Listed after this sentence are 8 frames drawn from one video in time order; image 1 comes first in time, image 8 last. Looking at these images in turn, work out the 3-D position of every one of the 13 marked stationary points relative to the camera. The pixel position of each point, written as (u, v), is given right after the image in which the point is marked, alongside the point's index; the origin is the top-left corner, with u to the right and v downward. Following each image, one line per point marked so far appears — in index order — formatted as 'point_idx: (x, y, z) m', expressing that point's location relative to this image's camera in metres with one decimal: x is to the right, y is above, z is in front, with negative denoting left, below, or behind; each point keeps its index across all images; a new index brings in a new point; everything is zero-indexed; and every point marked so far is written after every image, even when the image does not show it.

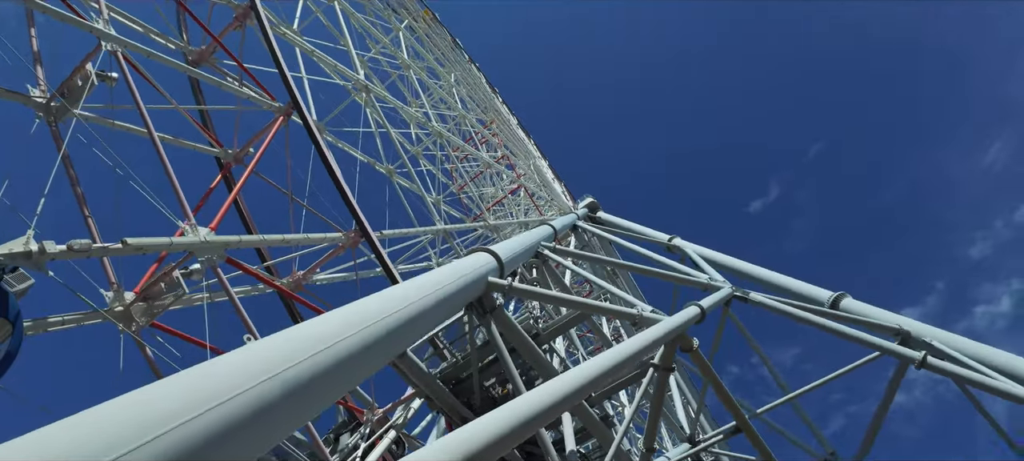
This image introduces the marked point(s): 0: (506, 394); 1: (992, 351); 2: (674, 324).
0: (-0.1, -2.6, +7.0) m
1: (+9.3, -2.4, +8.7) m
2: (+2.2, -1.2, +5.8) m
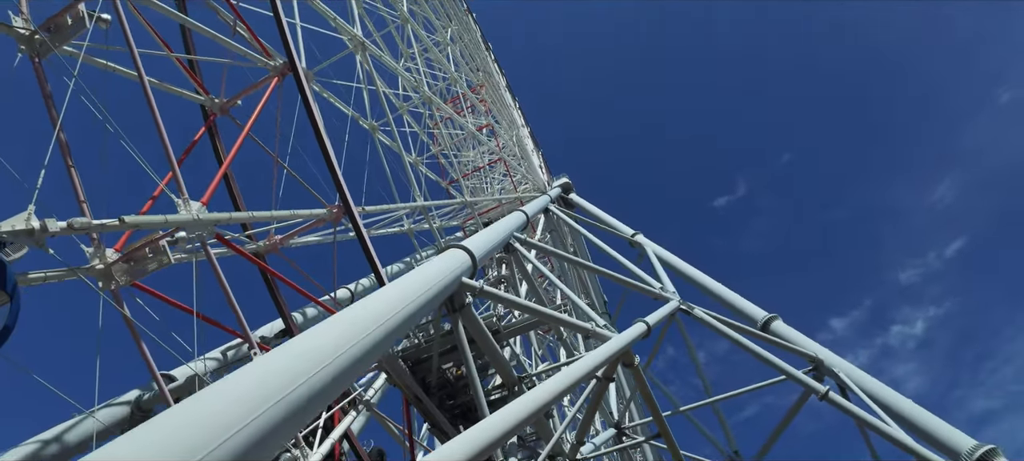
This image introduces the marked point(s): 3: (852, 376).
0: (-0.9, -2.5, +7.6) m
1: (+8.3, -3.6, +9.9) m
2: (+1.7, -1.6, +6.4) m
3: (+8.1, -3.5, +10.6) m
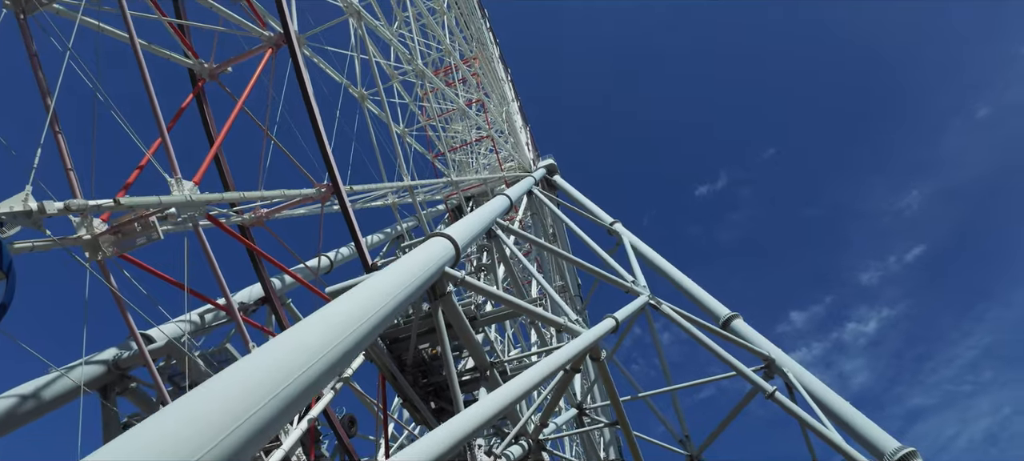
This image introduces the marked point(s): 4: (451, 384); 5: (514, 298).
0: (-1.4, -2.2, +7.9) m
1: (+7.6, -3.9, +10.7) m
2: (+1.3, -1.6, +6.8) m
3: (+7.3, -3.7, +11.4) m
4: (-0.9, -2.4, +7.0) m
5: (+0.1, -1.0, +6.9) m
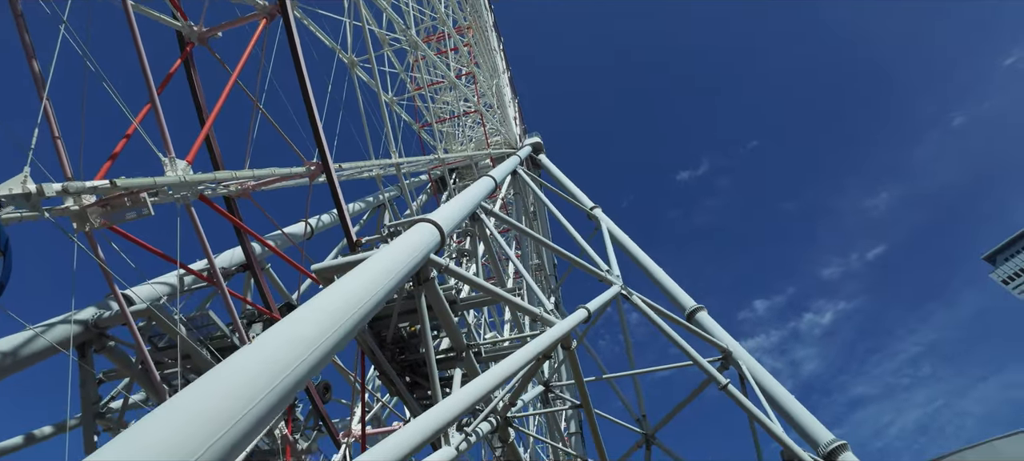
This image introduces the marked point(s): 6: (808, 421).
0: (-1.8, -1.9, +8.2) m
1: (+6.8, -4.0, +11.6) m
2: (+0.9, -1.6, +7.2) m
3: (+6.6, -3.8, +12.2) m
4: (-1.4, -2.2, +7.4) m
5: (-0.3, -0.9, +7.2) m
6: (+7.2, -4.6, +10.8) m
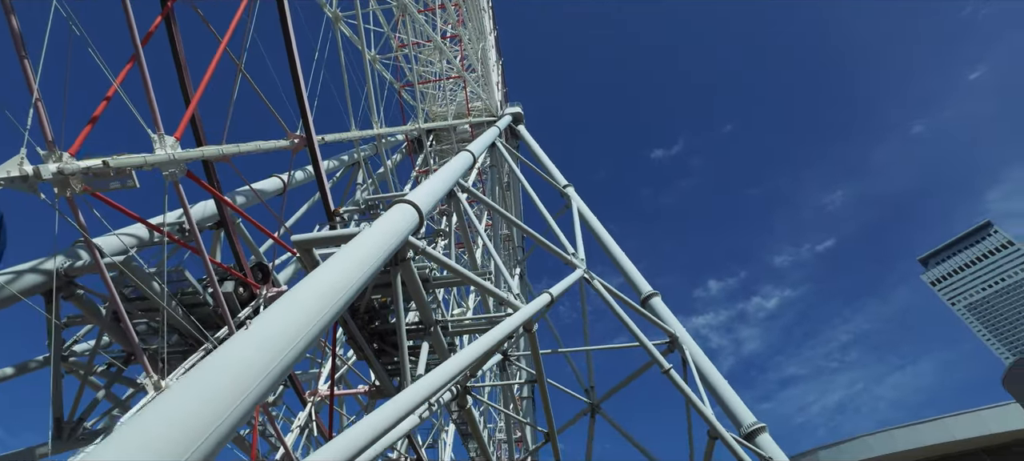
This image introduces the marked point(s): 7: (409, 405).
0: (-2.5, -1.5, +8.6) m
1: (+5.7, -4.0, +12.7) m
2: (+0.3, -1.4, +7.8) m
3: (+5.4, -3.7, +13.3) m
4: (-2.0, -1.8, +7.8) m
5: (-0.8, -0.7, +7.6) m
6: (+6.0, -4.7, +12.0) m
7: (-1.1, -1.8, +4.6) m
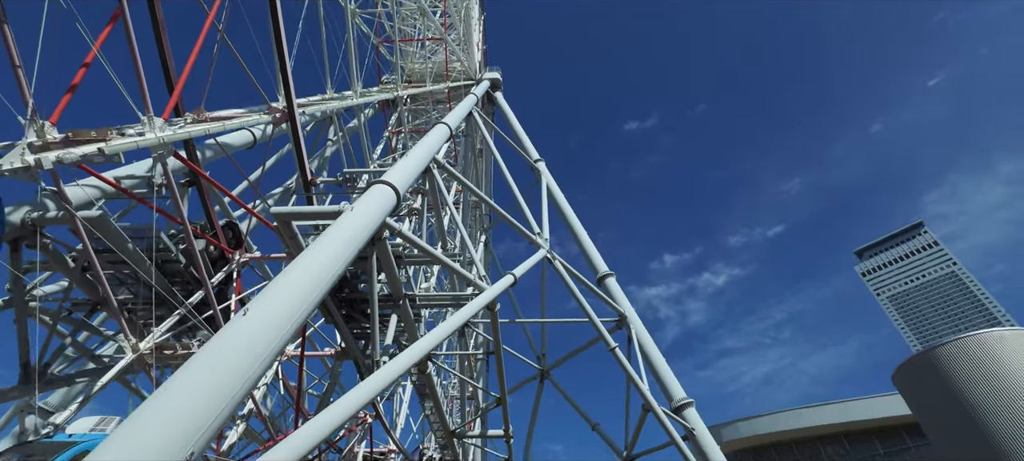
0: (-3.2, -0.9, +9.0) m
1: (+4.4, -3.7, +14.0) m
2: (-0.4, -1.2, +8.4) m
3: (+4.1, -3.4, +14.5) m
4: (-2.7, -1.4, +8.3) m
5: (-1.4, -0.4, +8.0) m
6: (+4.7, -4.5, +13.3) m
7: (-1.6, -1.8, +5.2) m
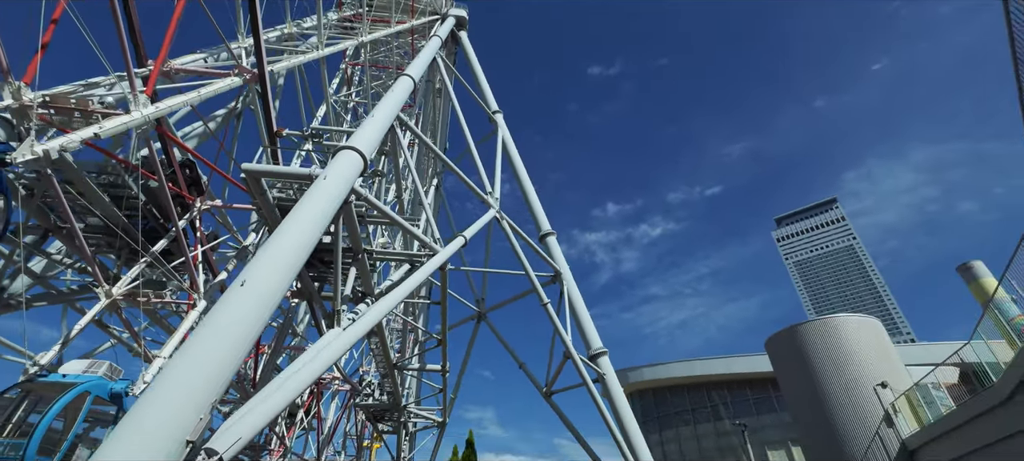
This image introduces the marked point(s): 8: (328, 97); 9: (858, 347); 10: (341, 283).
0: (-4.3, 0.0, +9.6) m
1: (+2.4, -2.7, +15.8) m
2: (-1.5, -0.6, +9.4) m
3: (+2.1, -2.2, +16.2) m
4: (-3.8, -0.6, +9.0) m
5: (-2.3, +0.2, +8.8) m
6: (+2.7, -3.5, +15.3) m
7: (-2.4, -1.5, +6.2) m
8: (-7.3, +5.3, +17.6) m
9: (+11.3, -3.8, +14.6) m
10: (-3.5, -1.1, +8.9) m
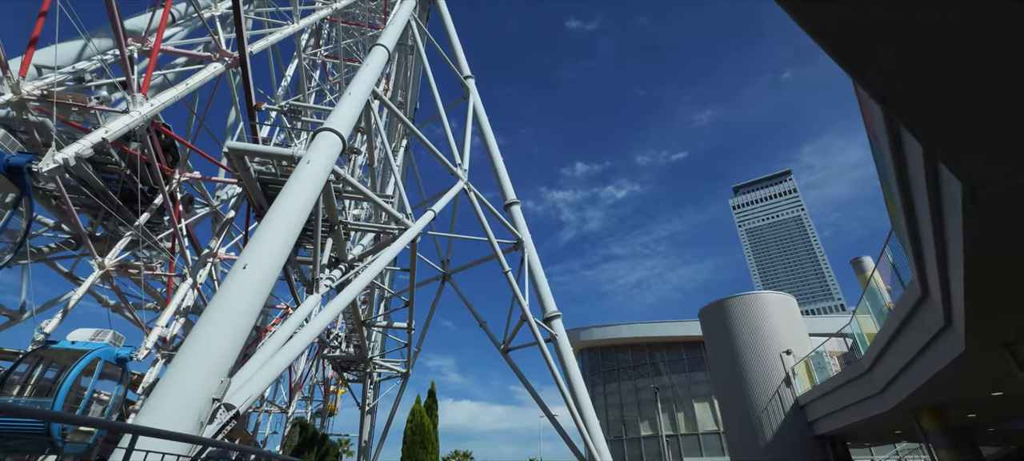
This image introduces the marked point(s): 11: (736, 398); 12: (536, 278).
0: (-5.2, +0.7, +10.2) m
1: (+1.0, -1.6, +17.1) m
2: (-2.3, -0.1, +10.3) m
3: (+0.7, -1.1, +17.4) m
4: (-4.6, -0.1, +9.7) m
5: (-3.1, +0.7, +9.5) m
6: (+1.3, -2.6, +16.7) m
7: (-3.1, -1.4, +7.1) m
8: (-8.4, +6.9, +17.4) m
9: (+9.9, -3.3, +16.7) m
10: (-4.4, -0.6, +9.7) m
11: (+8.5, -6.1, +16.8) m
12: (+0.9, -1.9, +16.9) m
